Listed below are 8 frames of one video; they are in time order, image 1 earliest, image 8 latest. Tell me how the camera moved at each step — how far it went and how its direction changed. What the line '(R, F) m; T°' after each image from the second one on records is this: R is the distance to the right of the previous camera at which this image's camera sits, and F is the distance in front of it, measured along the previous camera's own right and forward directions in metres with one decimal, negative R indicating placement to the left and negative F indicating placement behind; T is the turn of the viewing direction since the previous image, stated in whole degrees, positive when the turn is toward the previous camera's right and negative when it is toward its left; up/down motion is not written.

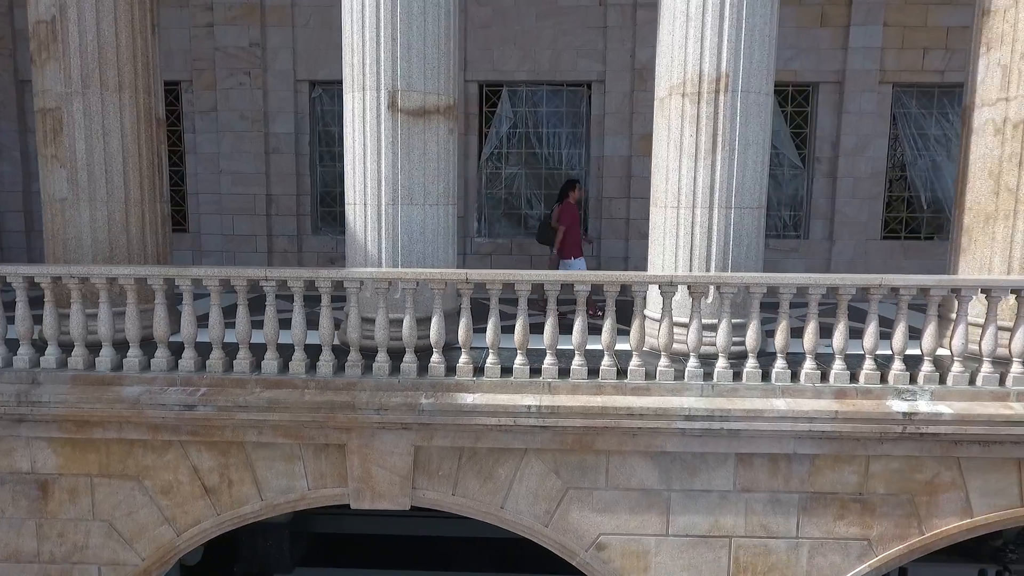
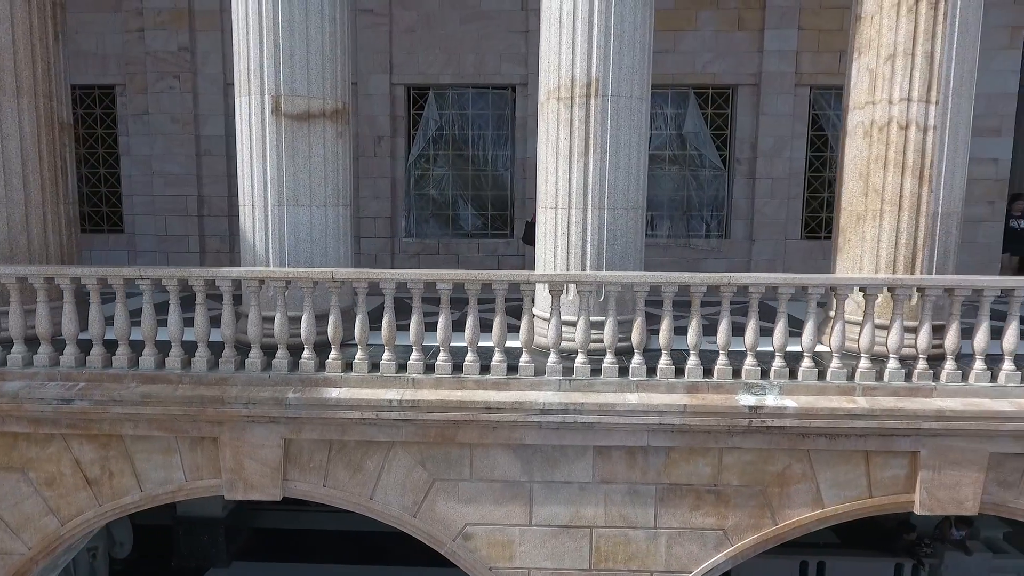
(+1.1, -0.2) m; 0°
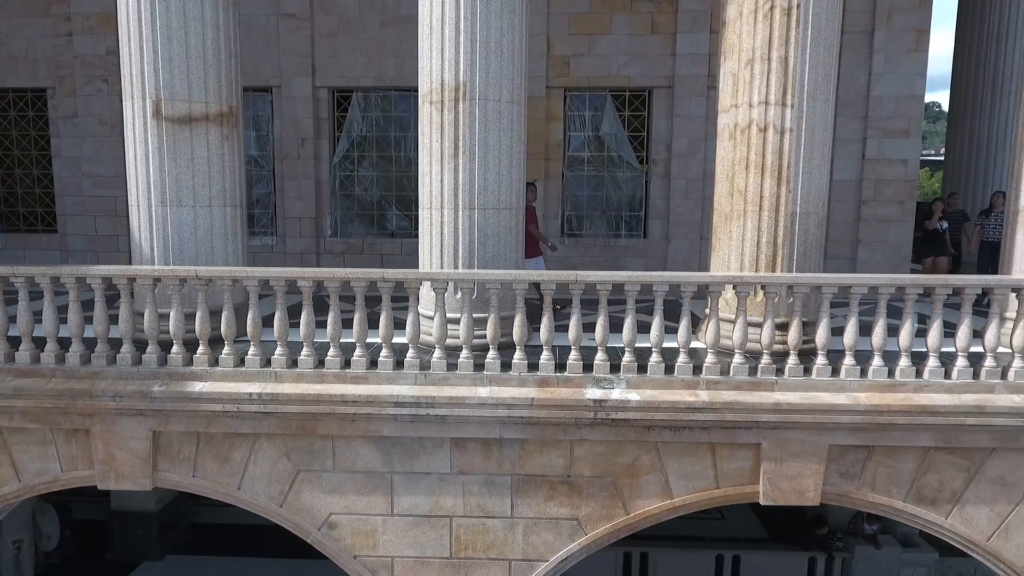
(+1.2, -0.2) m; 0°
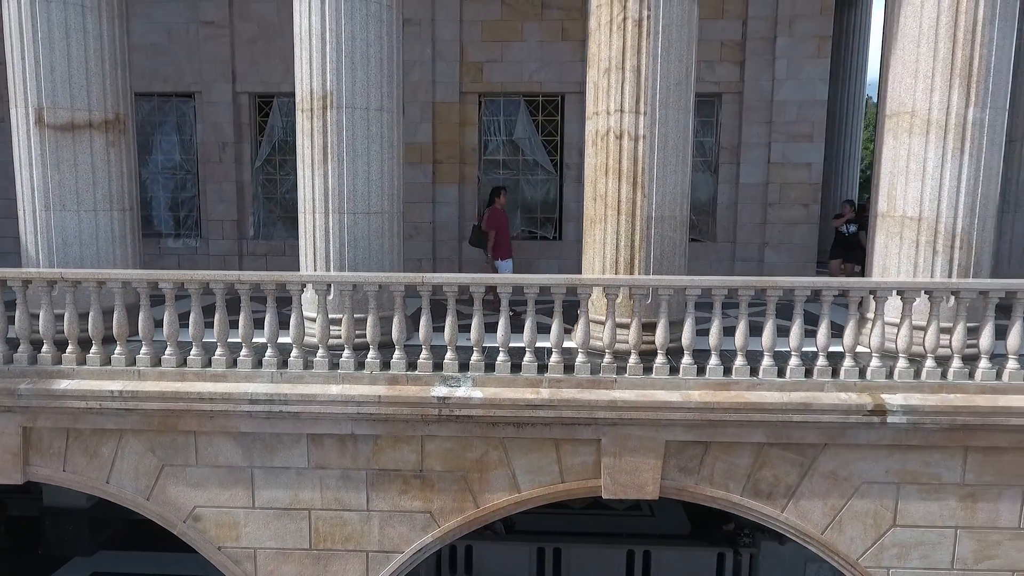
(+1.3, -0.2) m; 0°
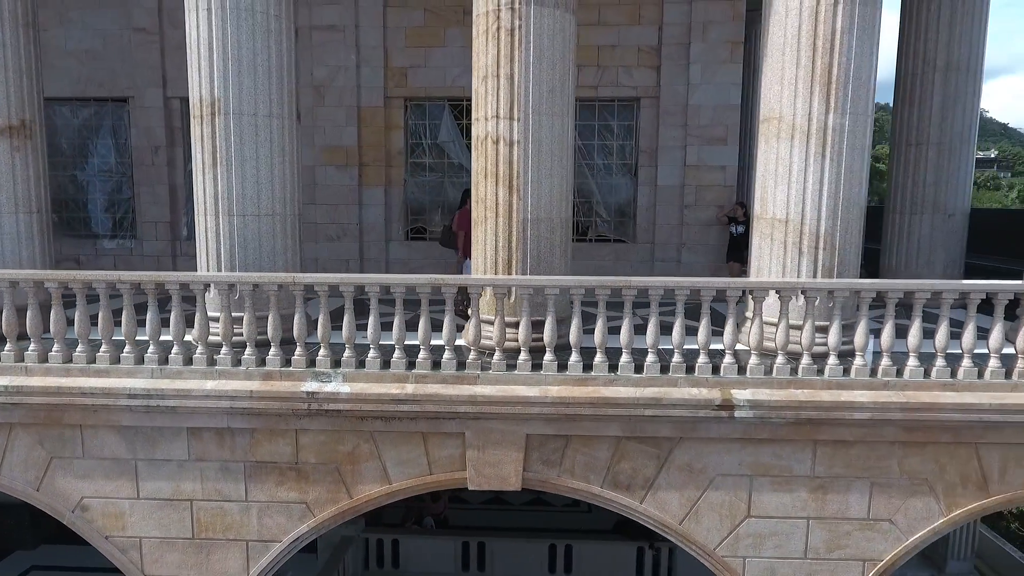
(+1.2, -0.2) m; 0°
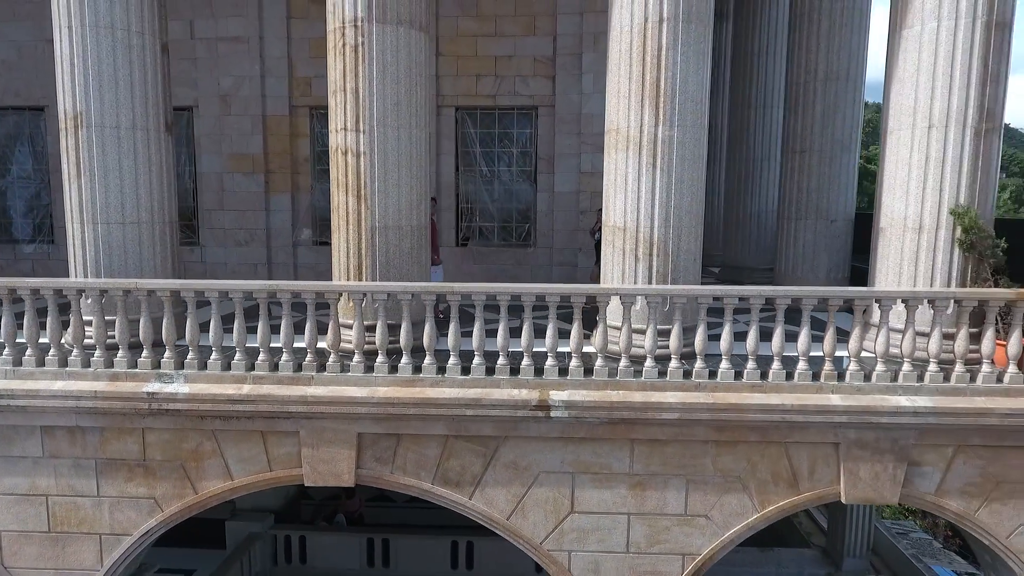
(+1.5, -0.3) m; 0°
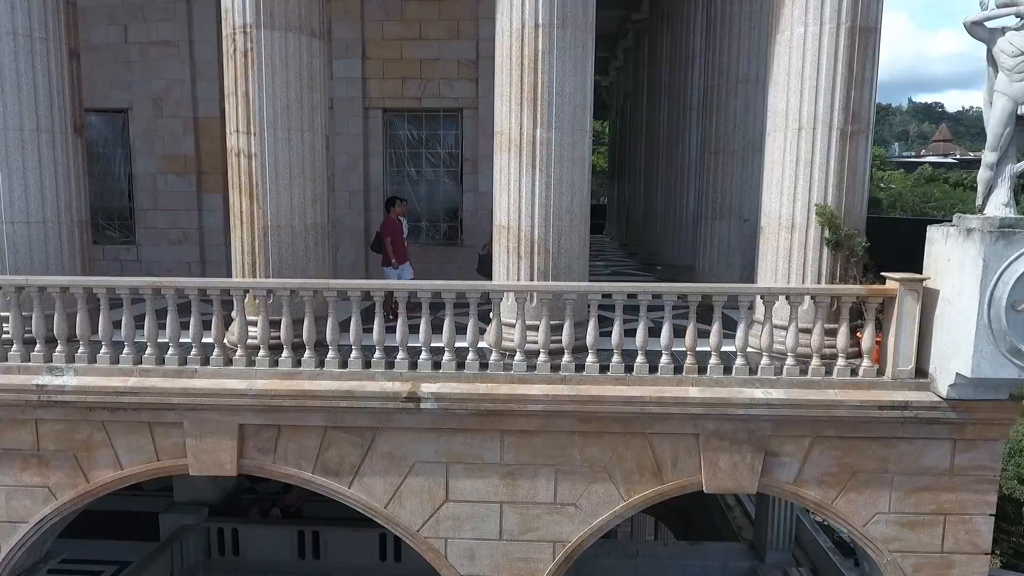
(+1.2, -0.2) m; 0°
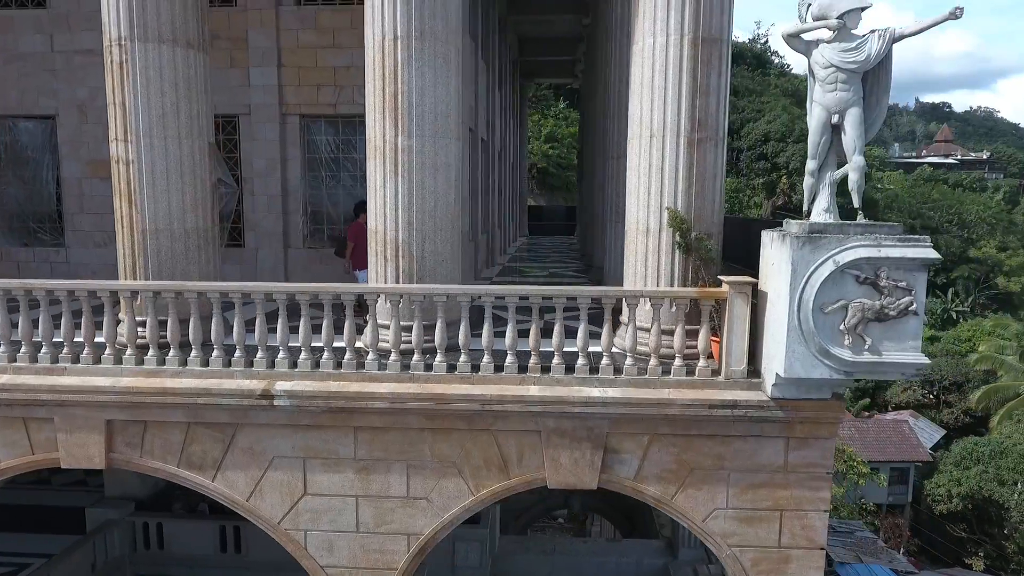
(+1.5, -0.2) m; -1°
